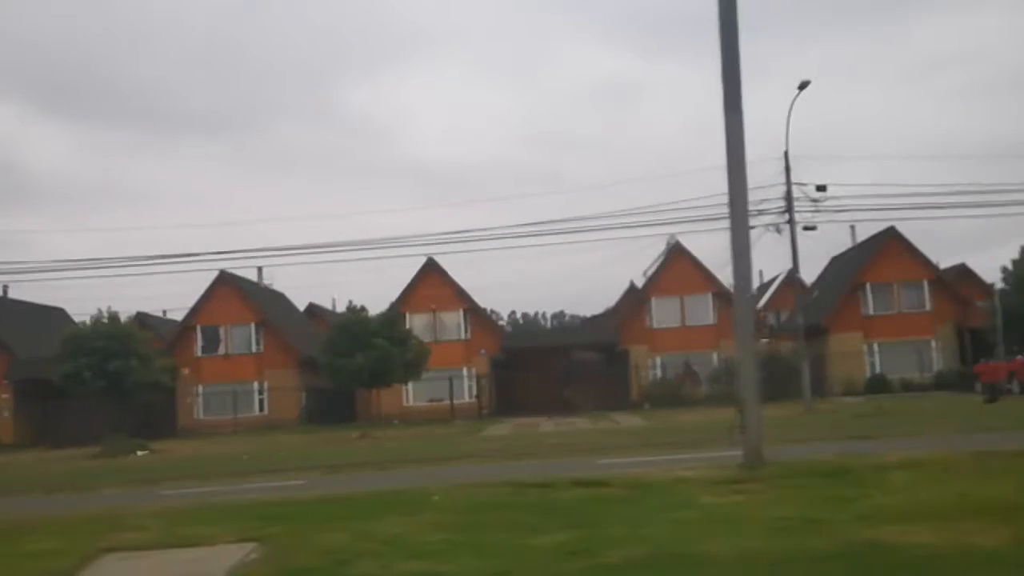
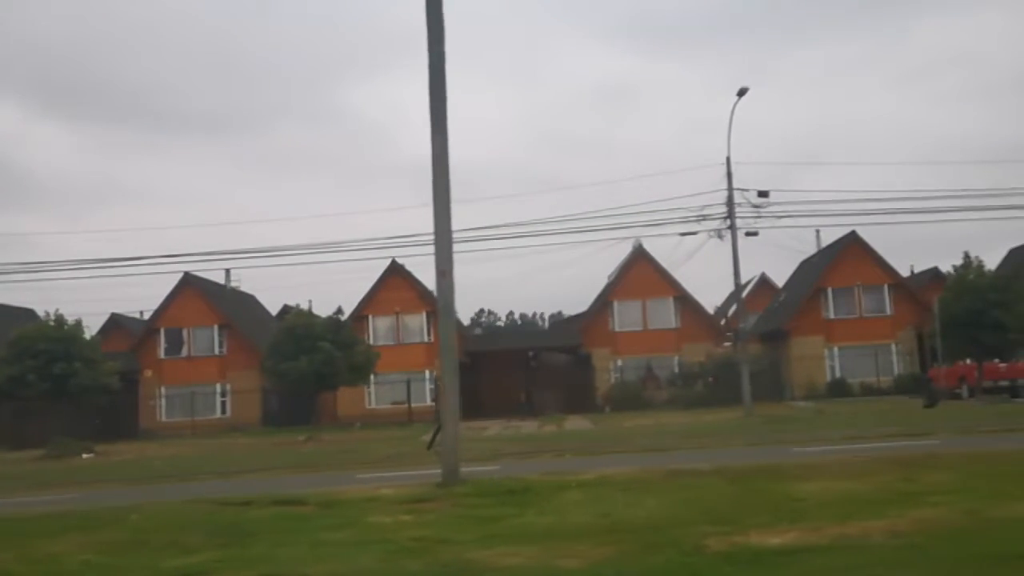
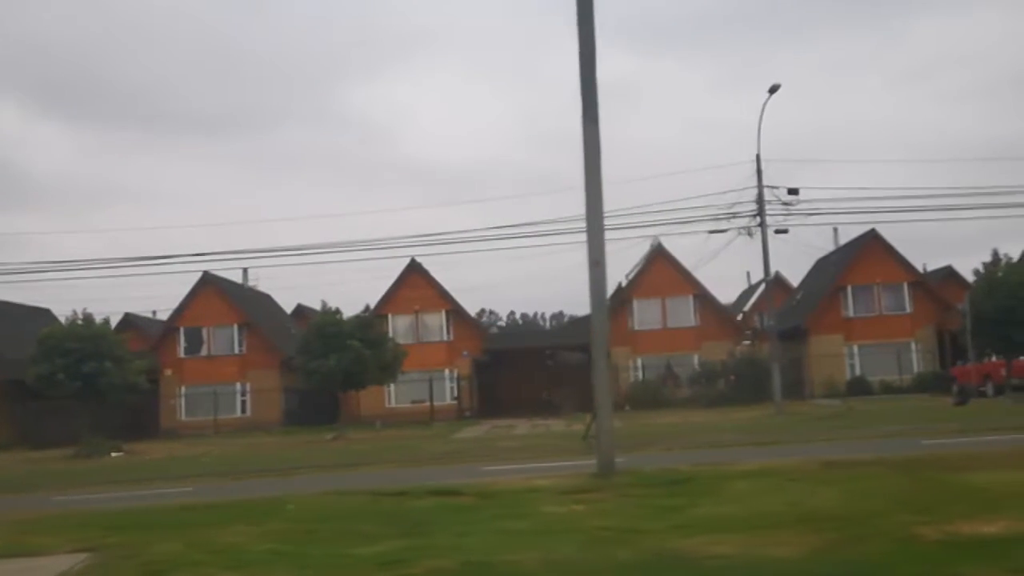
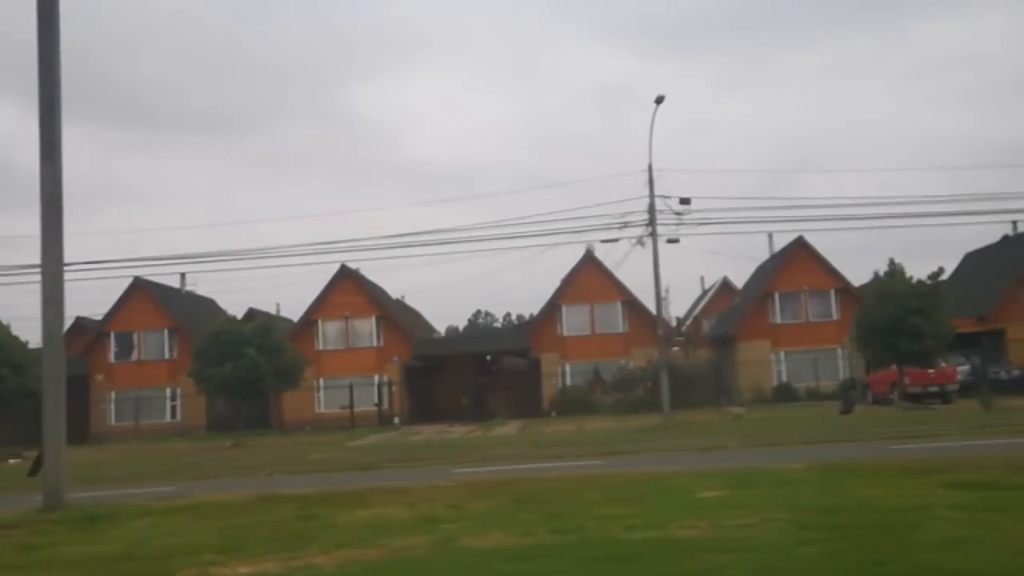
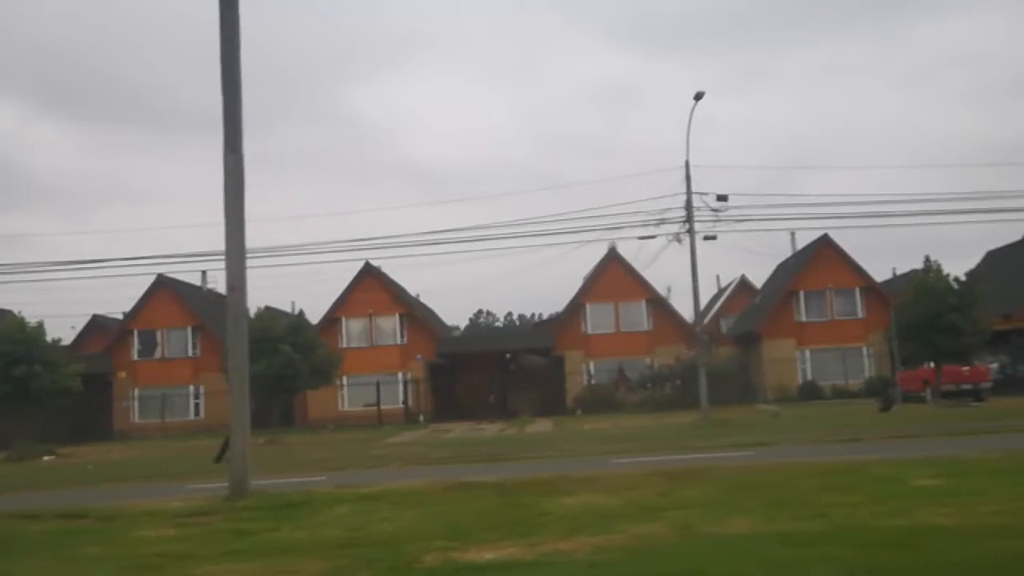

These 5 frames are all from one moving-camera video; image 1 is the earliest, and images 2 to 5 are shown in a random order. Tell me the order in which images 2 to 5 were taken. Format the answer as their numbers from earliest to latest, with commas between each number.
3, 2, 5, 4
